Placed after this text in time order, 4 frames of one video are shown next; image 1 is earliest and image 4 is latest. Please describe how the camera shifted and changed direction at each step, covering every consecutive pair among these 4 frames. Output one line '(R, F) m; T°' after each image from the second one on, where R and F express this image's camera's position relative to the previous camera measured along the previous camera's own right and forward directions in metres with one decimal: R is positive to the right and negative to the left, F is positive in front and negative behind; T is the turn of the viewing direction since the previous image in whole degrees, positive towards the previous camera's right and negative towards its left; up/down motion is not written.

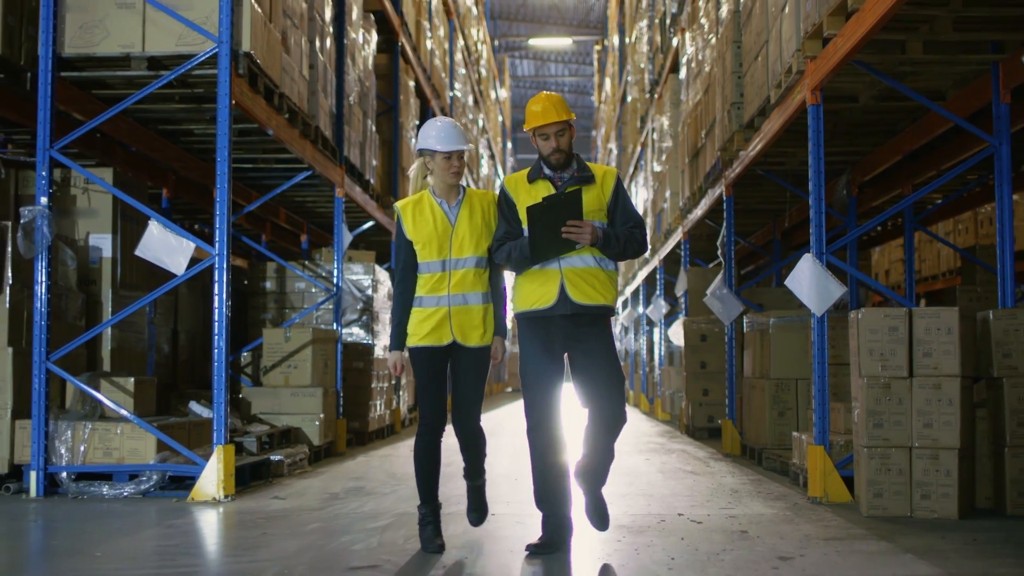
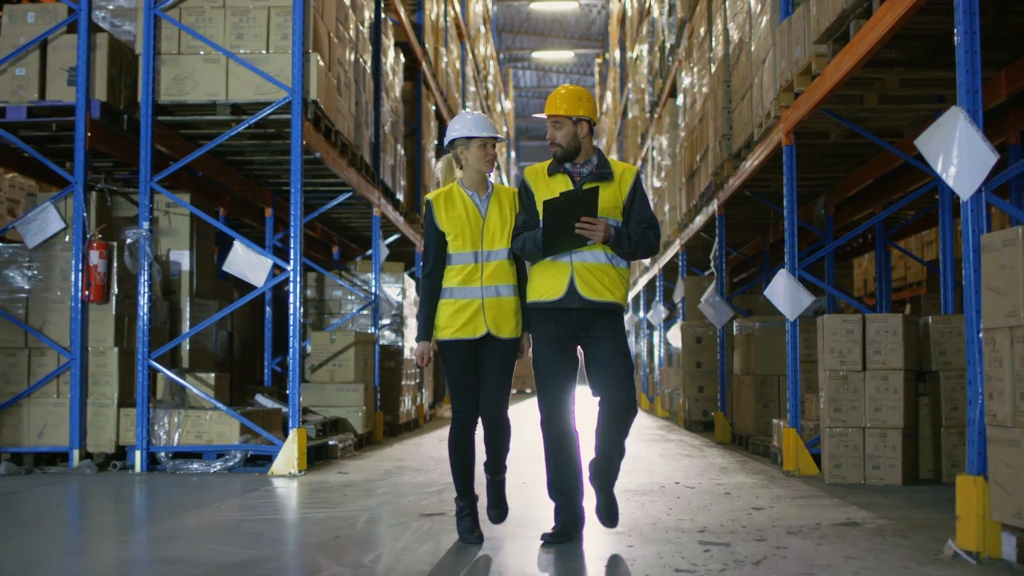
(-0.1, -1.2) m; 0°
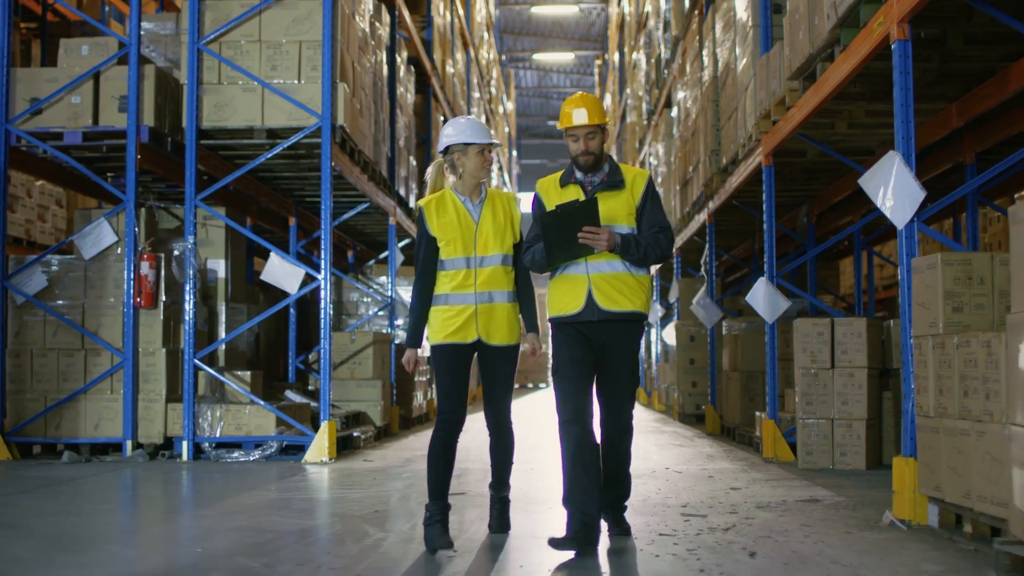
(0.0, -0.8) m; 0°
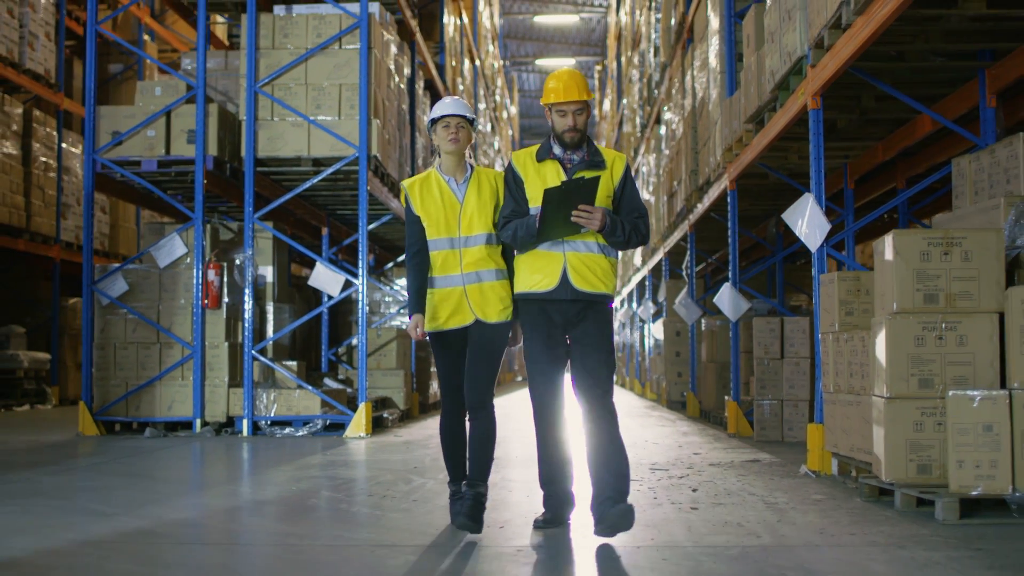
(0.0, -1.6) m; 0°
